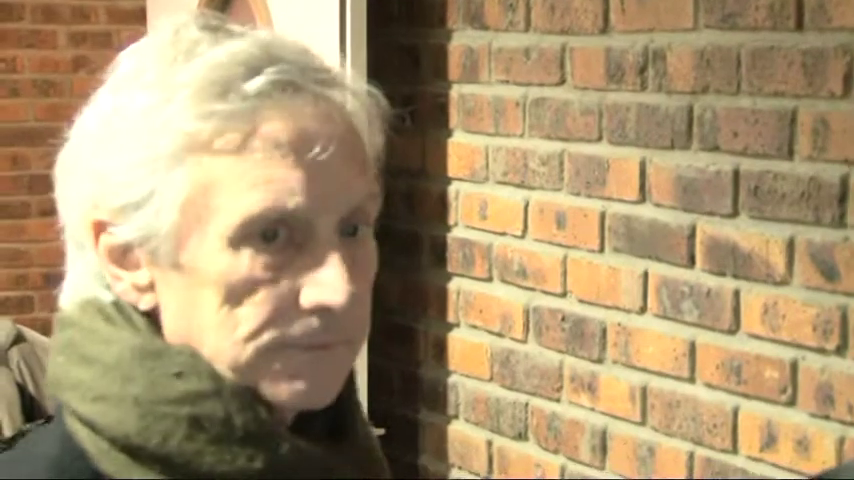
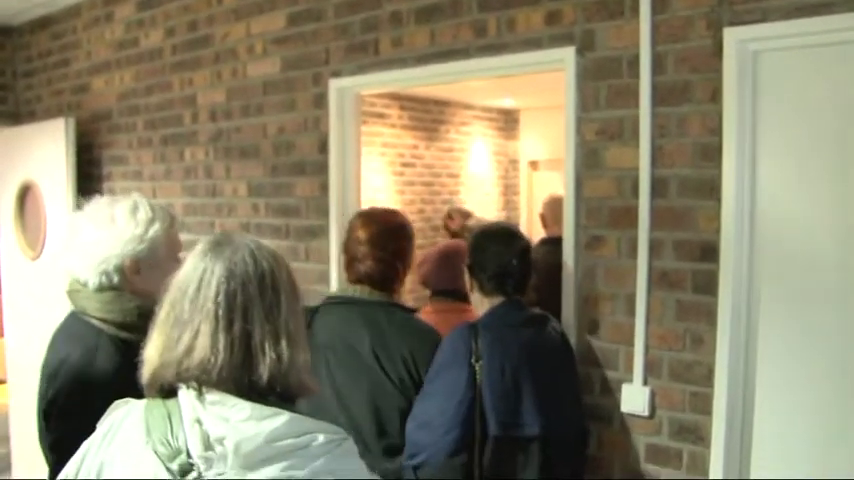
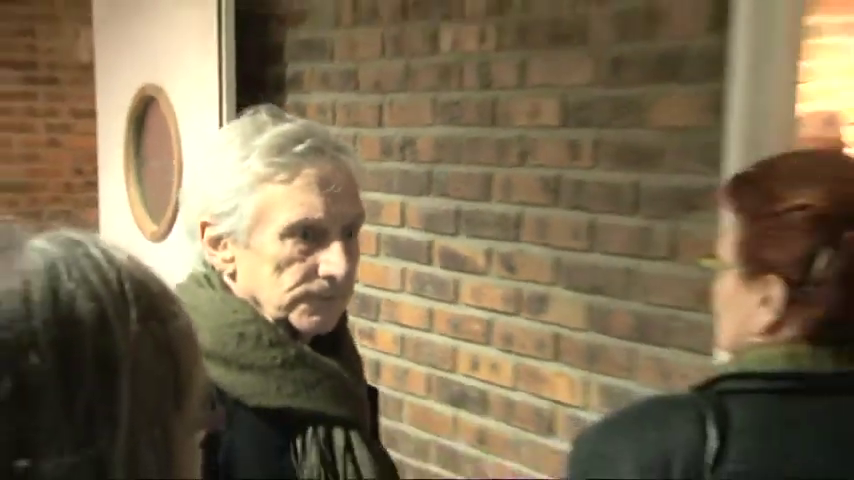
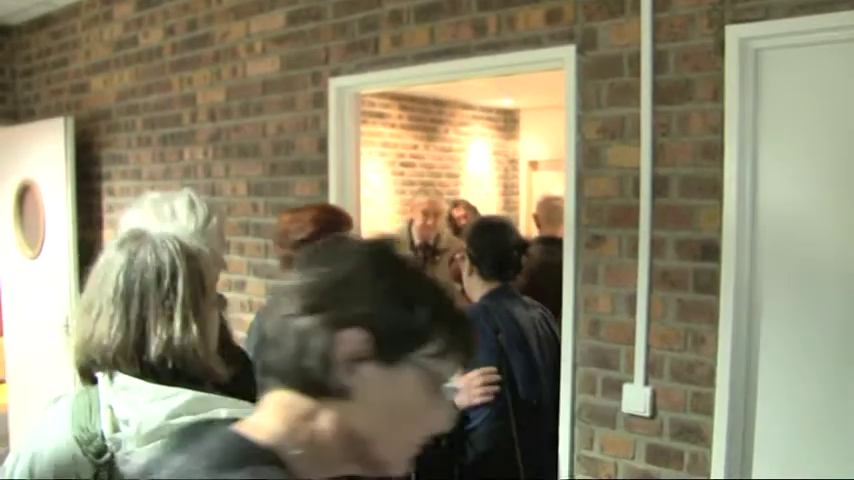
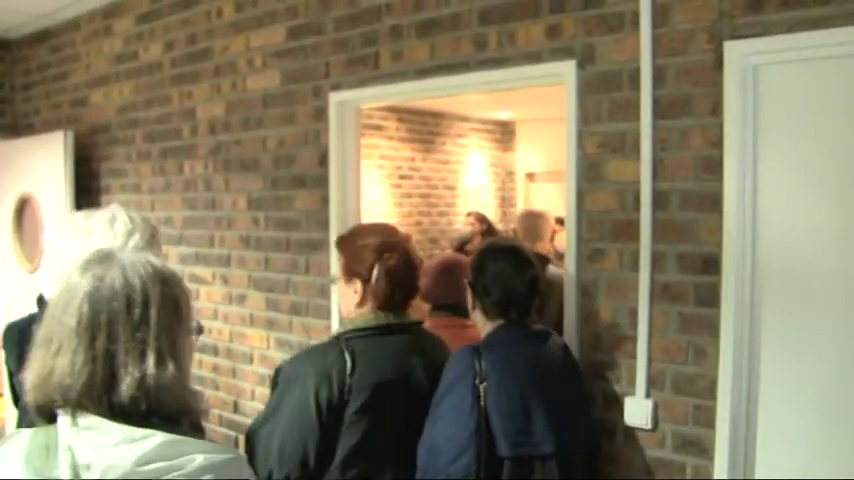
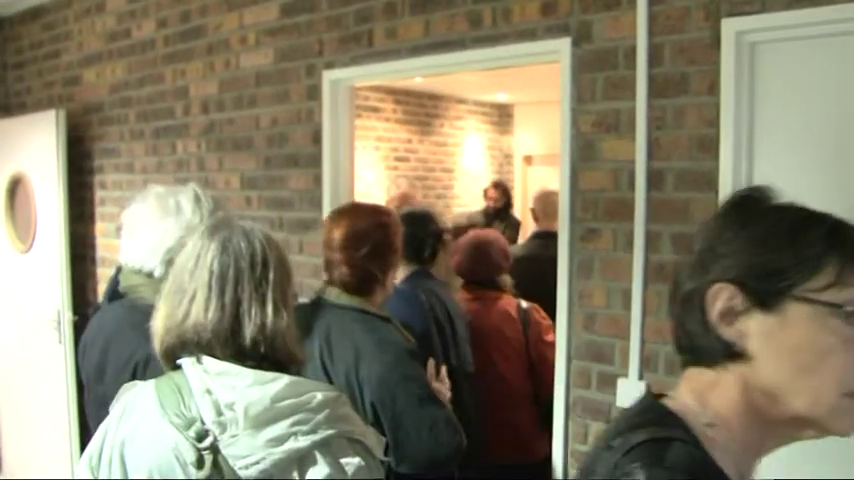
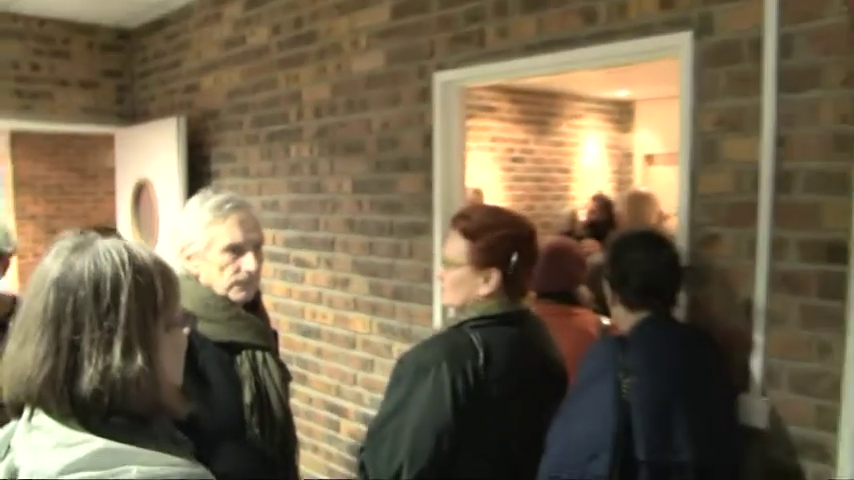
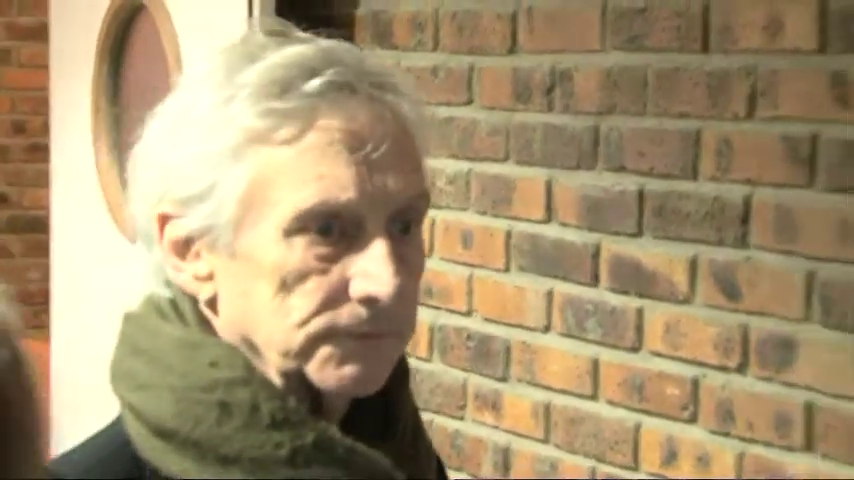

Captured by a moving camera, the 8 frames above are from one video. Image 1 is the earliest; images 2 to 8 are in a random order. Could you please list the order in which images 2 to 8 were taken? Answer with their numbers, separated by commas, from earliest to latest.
8, 3, 7, 5, 2, 4, 6
